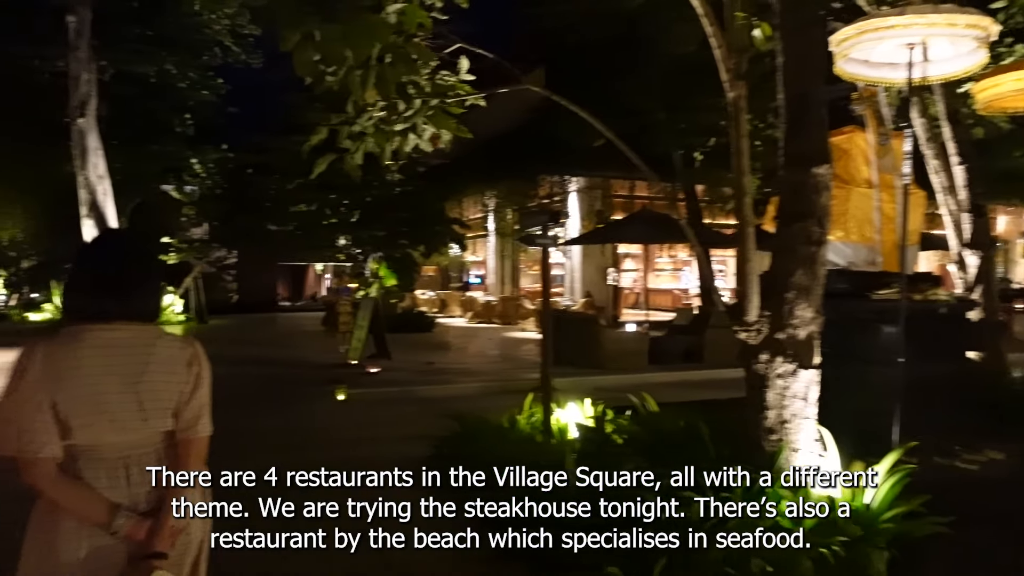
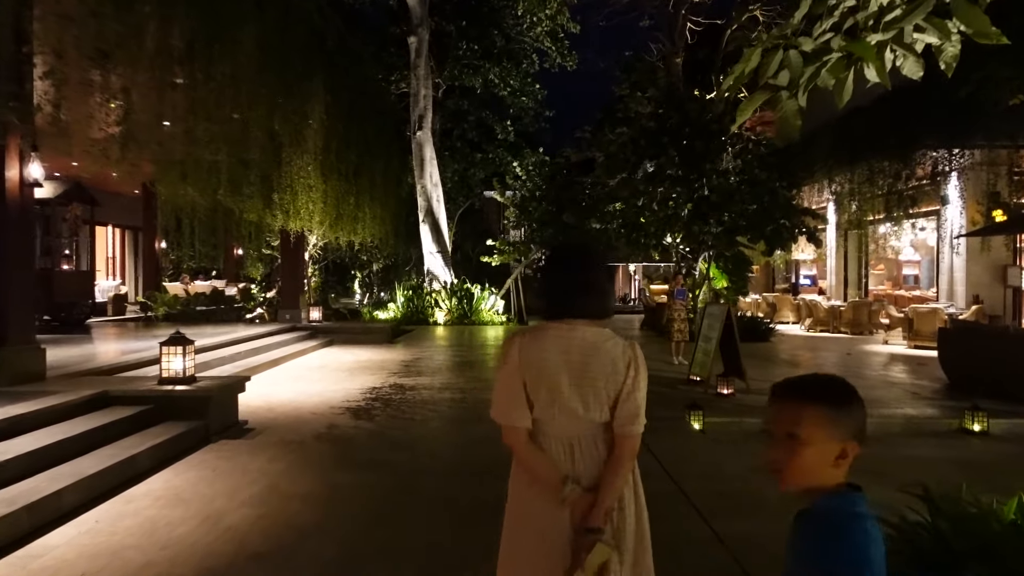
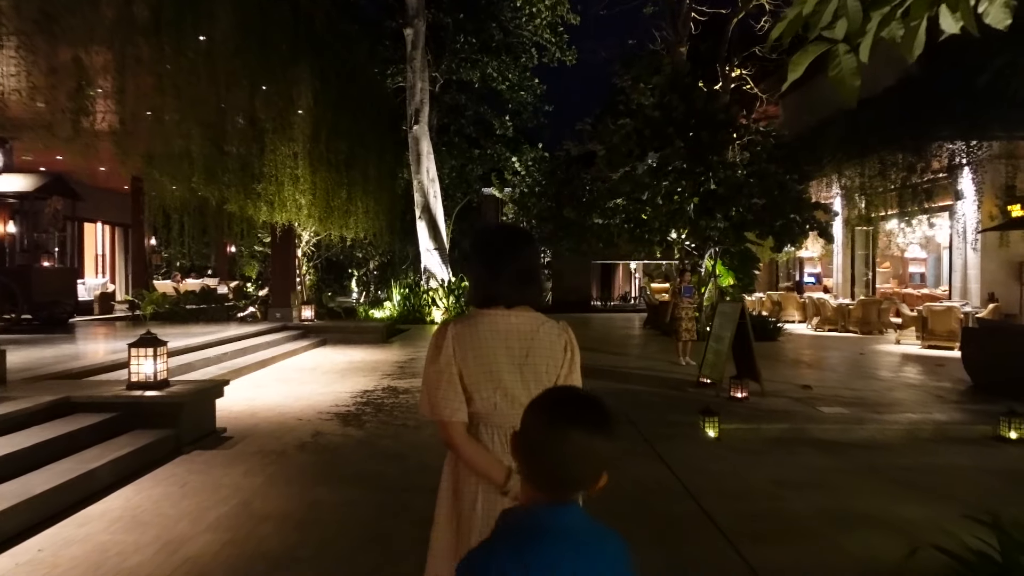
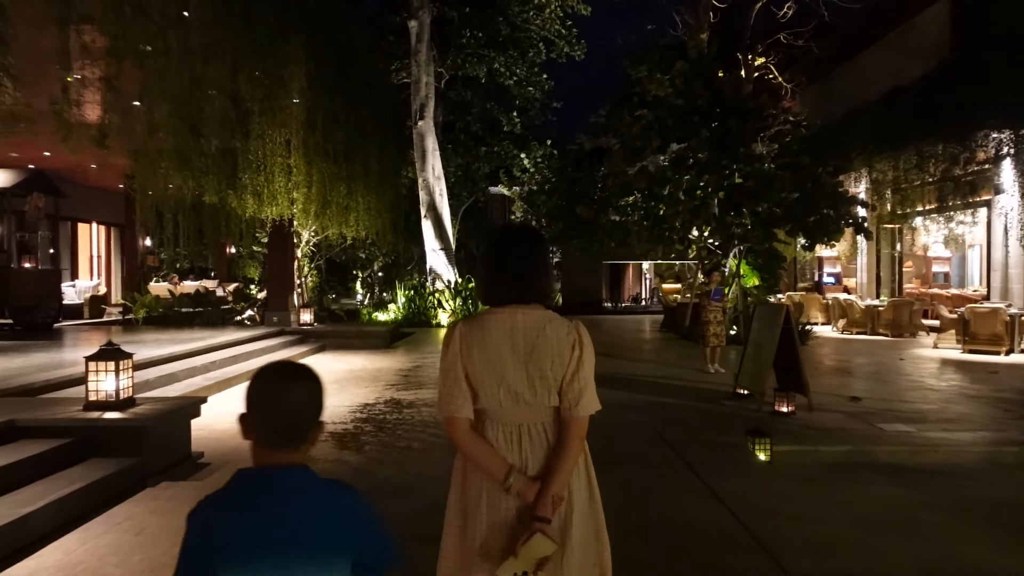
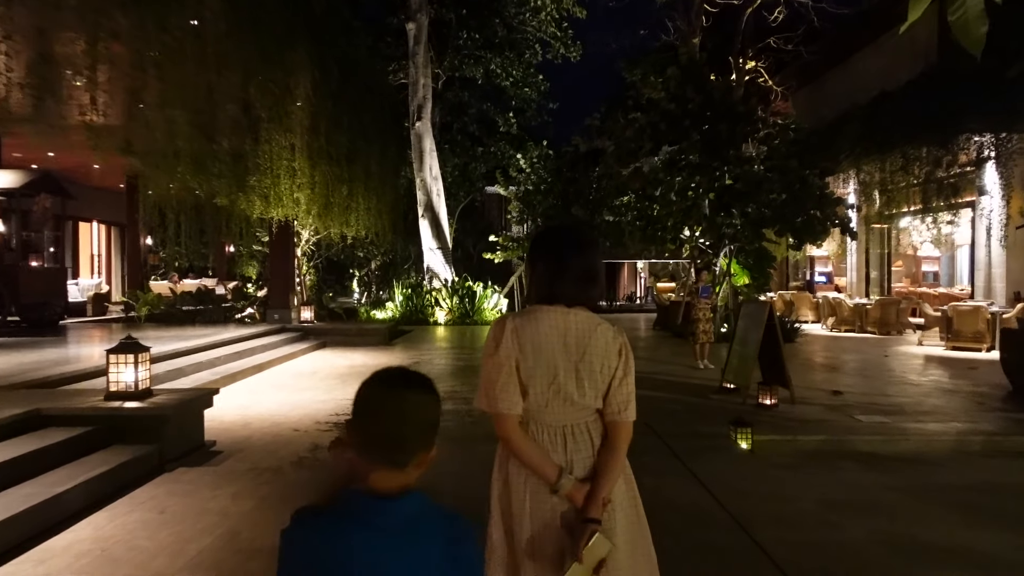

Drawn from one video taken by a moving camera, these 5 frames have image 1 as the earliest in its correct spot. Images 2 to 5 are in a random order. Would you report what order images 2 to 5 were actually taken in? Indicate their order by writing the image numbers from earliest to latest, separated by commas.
2, 3, 5, 4
